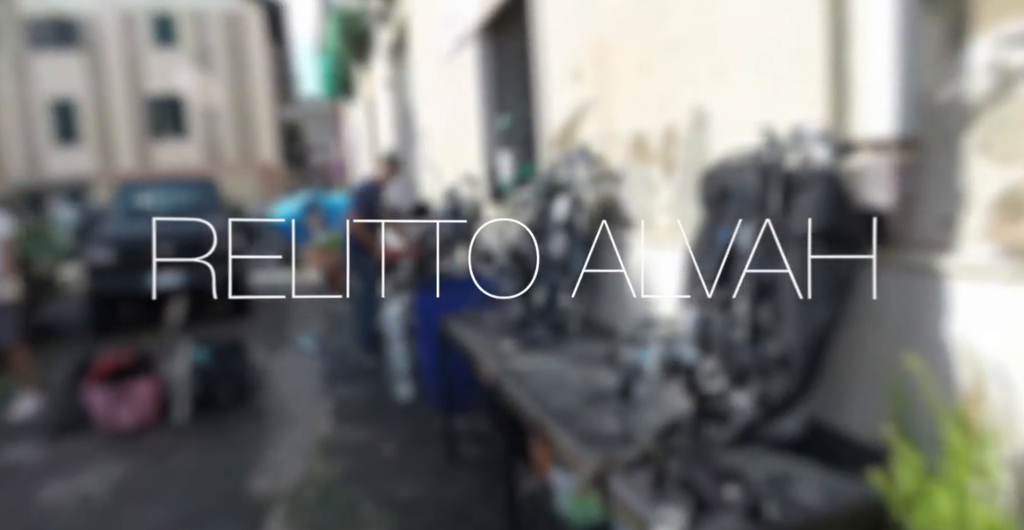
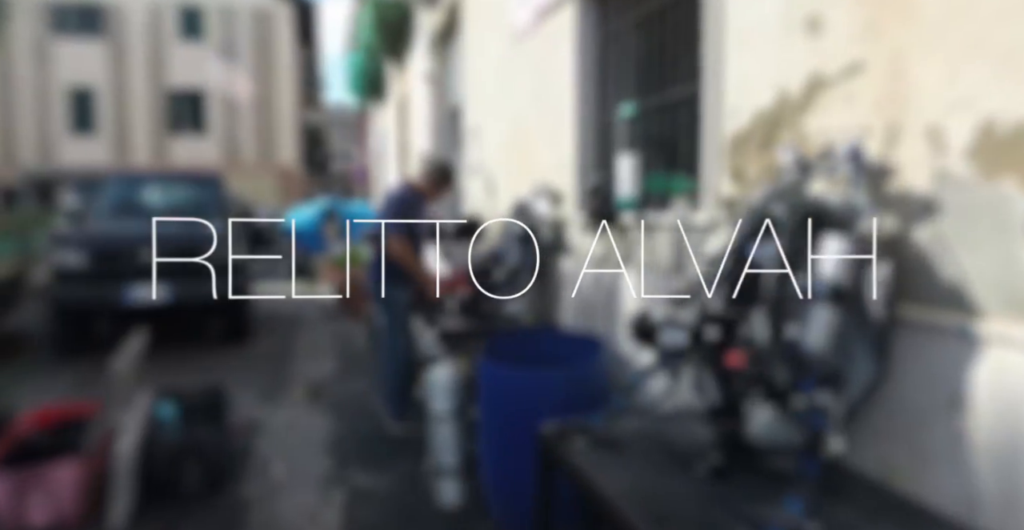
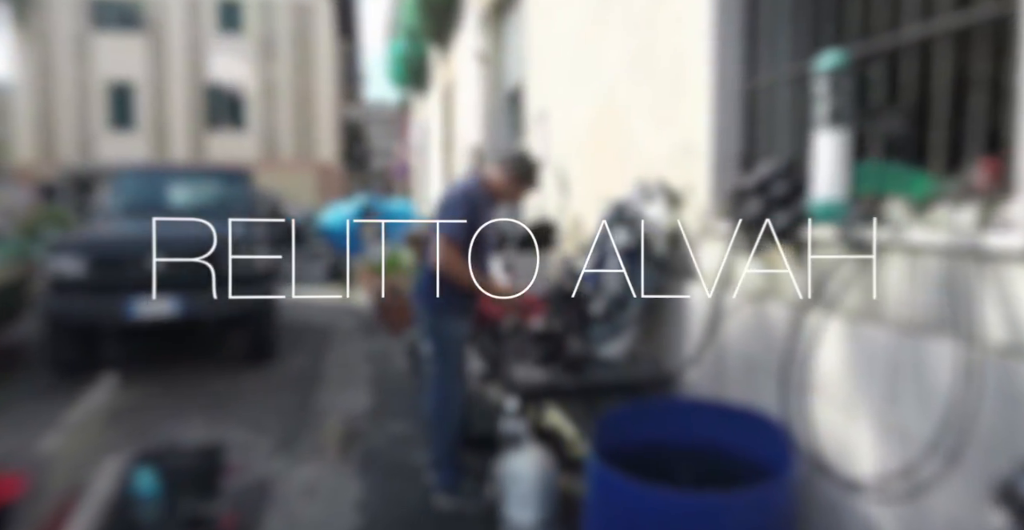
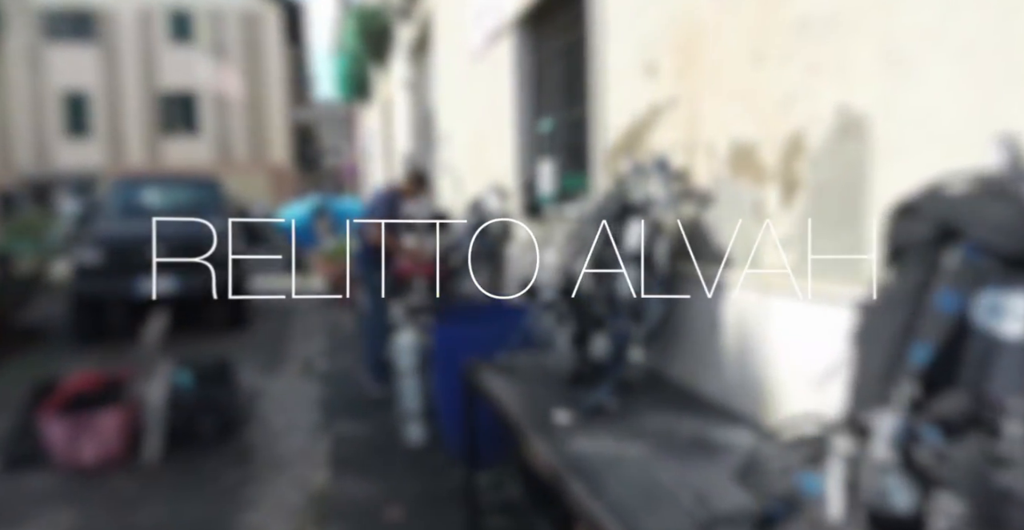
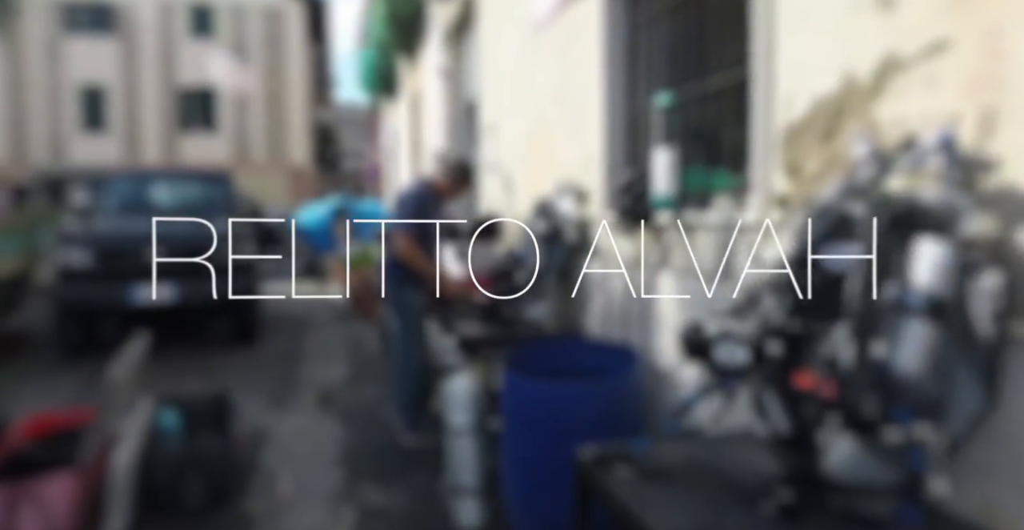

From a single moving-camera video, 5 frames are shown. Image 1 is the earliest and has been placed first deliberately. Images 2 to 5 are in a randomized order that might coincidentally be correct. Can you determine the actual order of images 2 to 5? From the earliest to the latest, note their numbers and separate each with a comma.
4, 2, 5, 3
